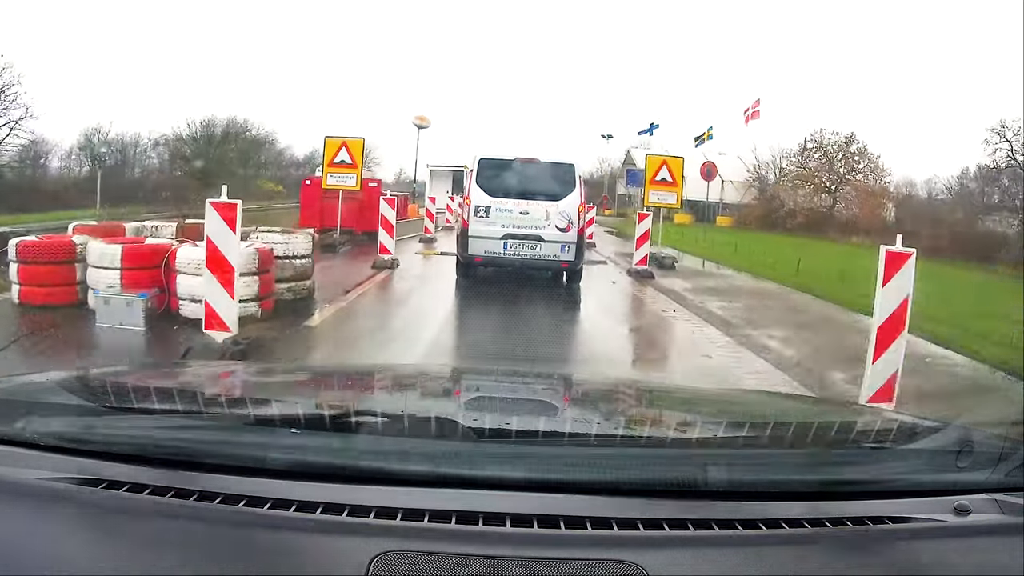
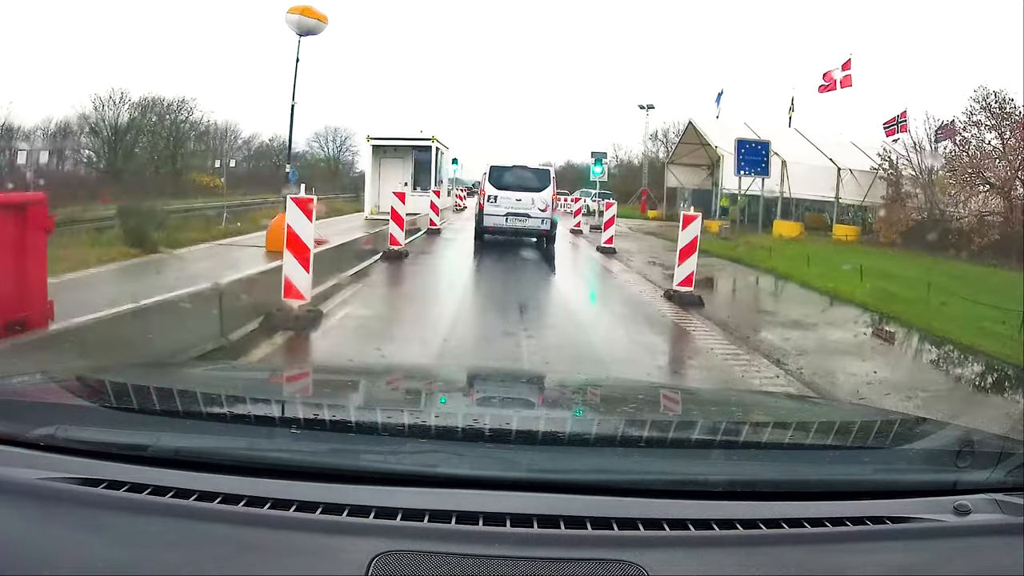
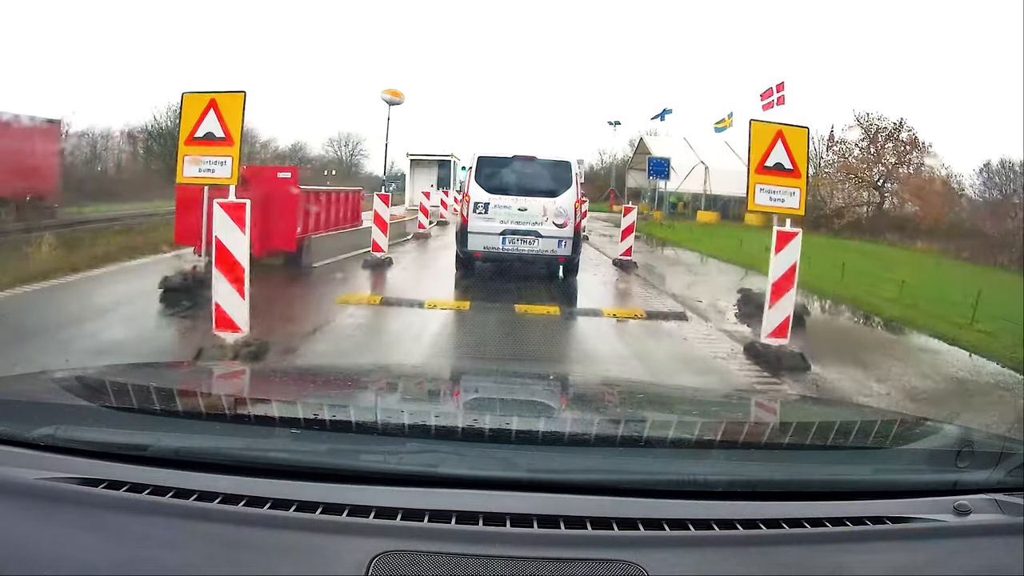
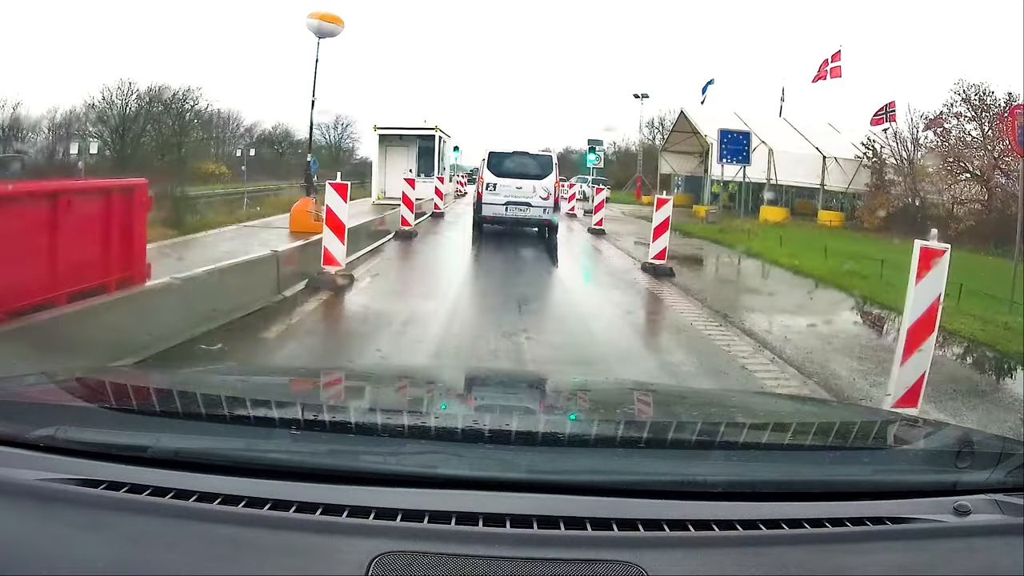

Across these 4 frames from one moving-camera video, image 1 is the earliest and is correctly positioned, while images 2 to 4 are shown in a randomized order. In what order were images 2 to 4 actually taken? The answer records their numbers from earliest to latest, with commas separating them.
3, 4, 2
